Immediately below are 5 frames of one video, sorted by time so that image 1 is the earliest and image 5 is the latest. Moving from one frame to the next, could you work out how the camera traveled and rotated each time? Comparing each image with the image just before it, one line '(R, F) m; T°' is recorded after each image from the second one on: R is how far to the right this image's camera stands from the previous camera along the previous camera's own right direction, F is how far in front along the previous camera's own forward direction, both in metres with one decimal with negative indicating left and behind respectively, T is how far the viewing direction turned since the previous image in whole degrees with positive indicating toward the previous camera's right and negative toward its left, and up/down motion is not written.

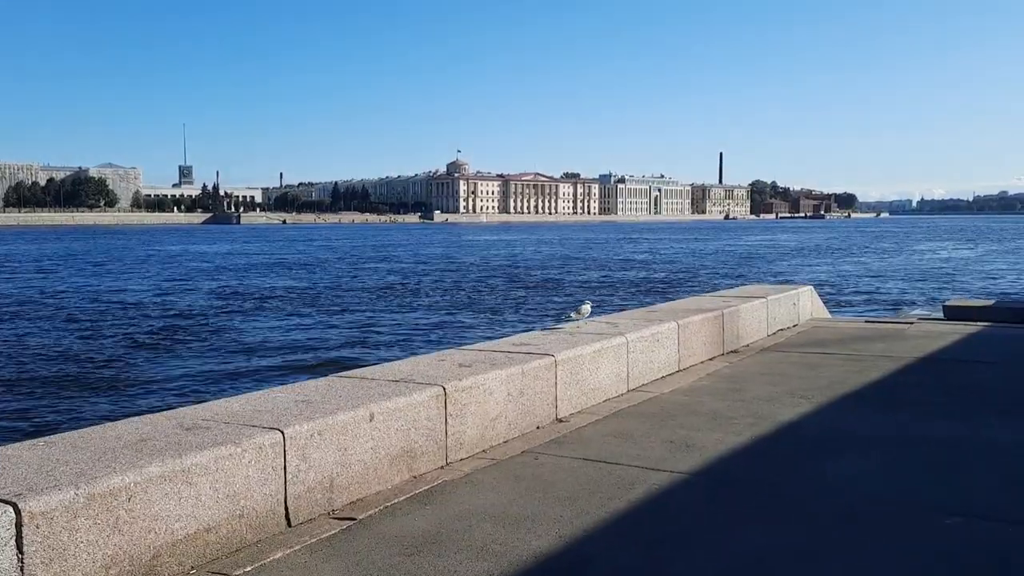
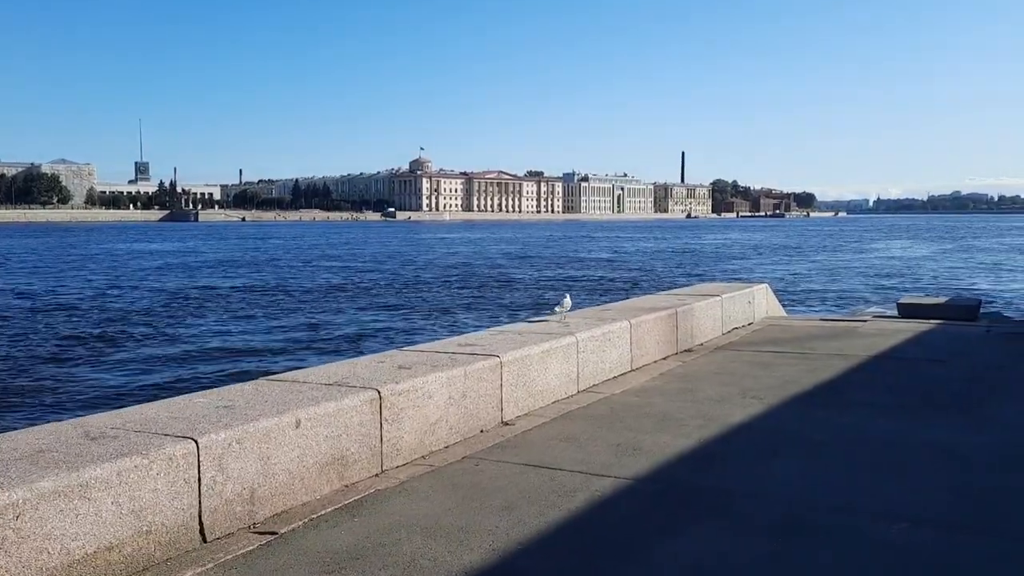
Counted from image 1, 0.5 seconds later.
(+0.1, +0.2) m; +2°
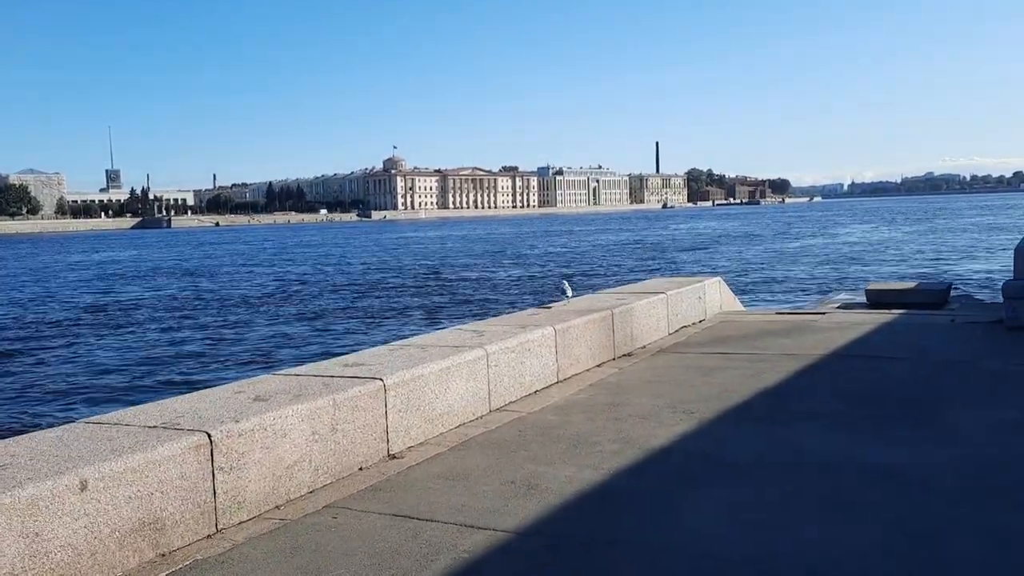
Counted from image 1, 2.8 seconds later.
(+0.5, +0.8) m; +1°
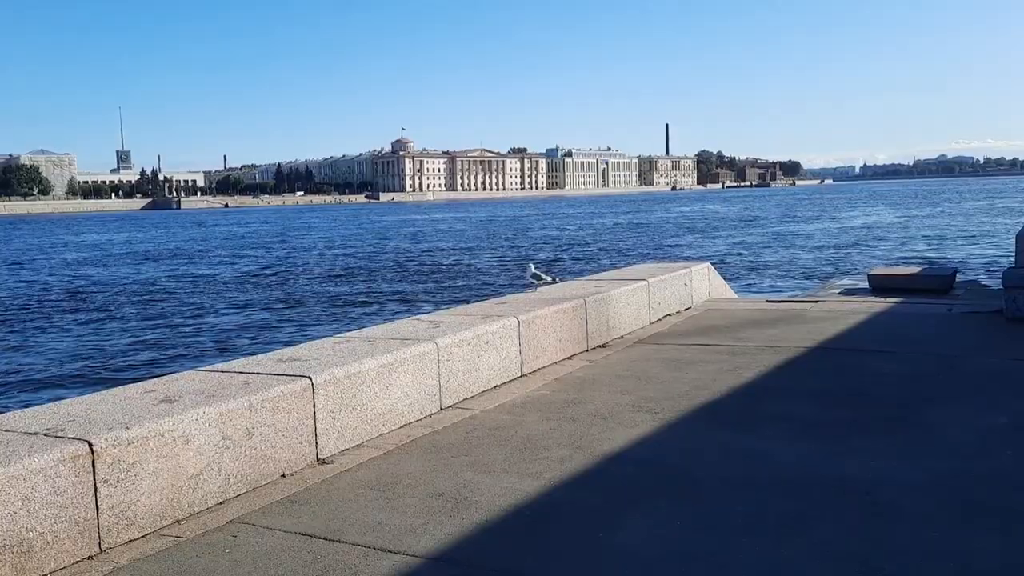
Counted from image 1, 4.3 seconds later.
(+0.3, +0.5) m; -1°
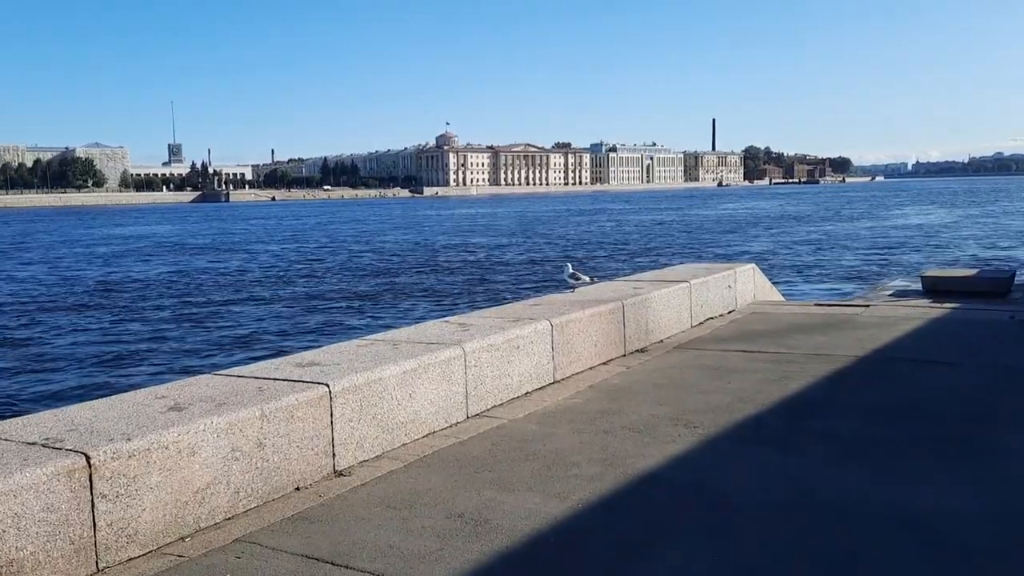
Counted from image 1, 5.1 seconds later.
(+0.1, +0.3) m; -2°
